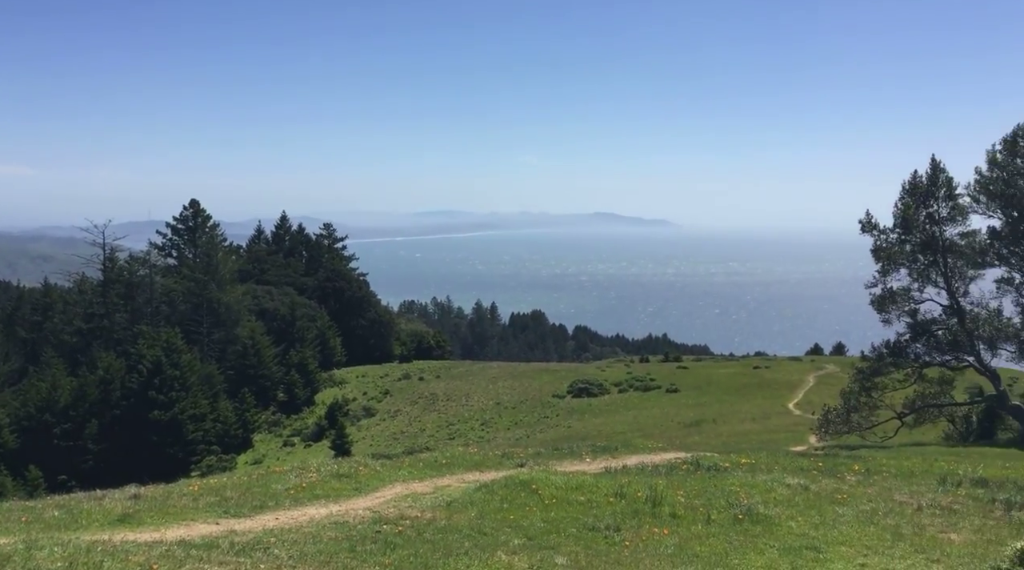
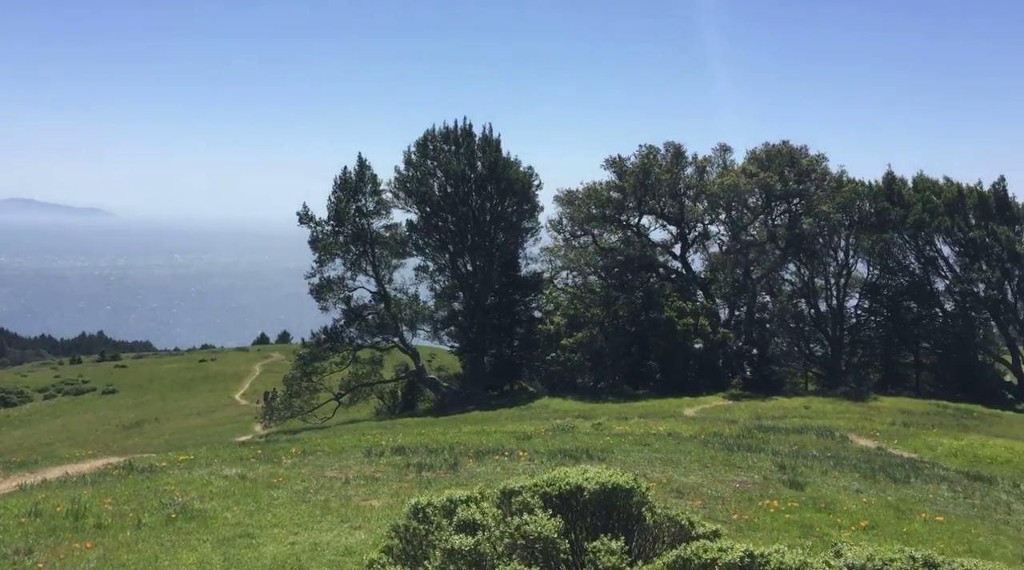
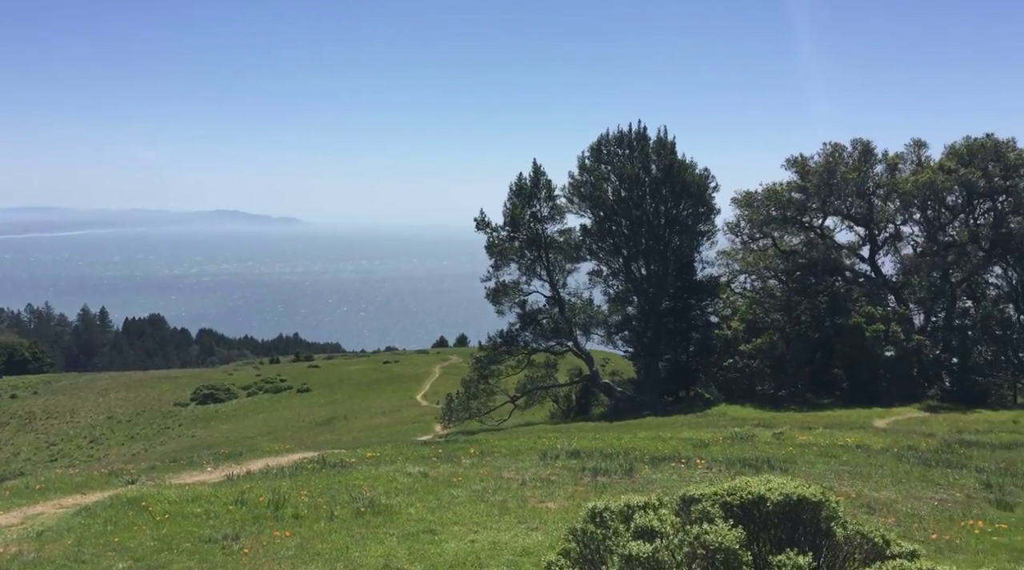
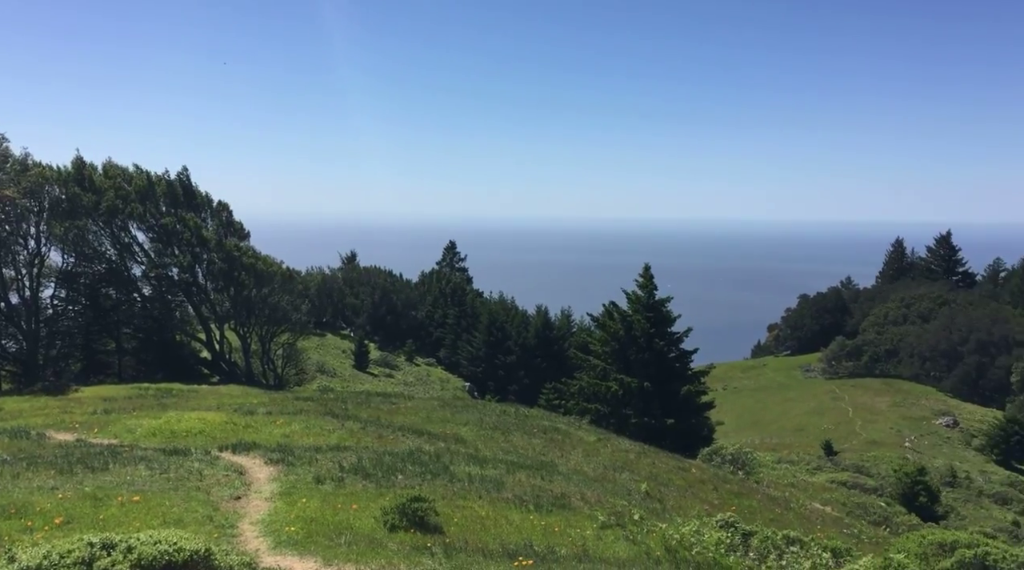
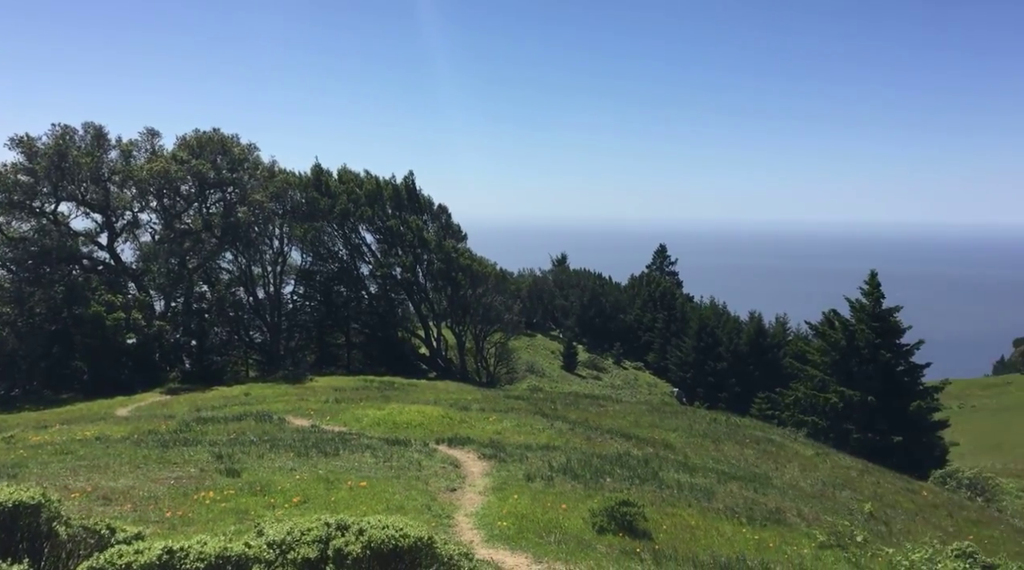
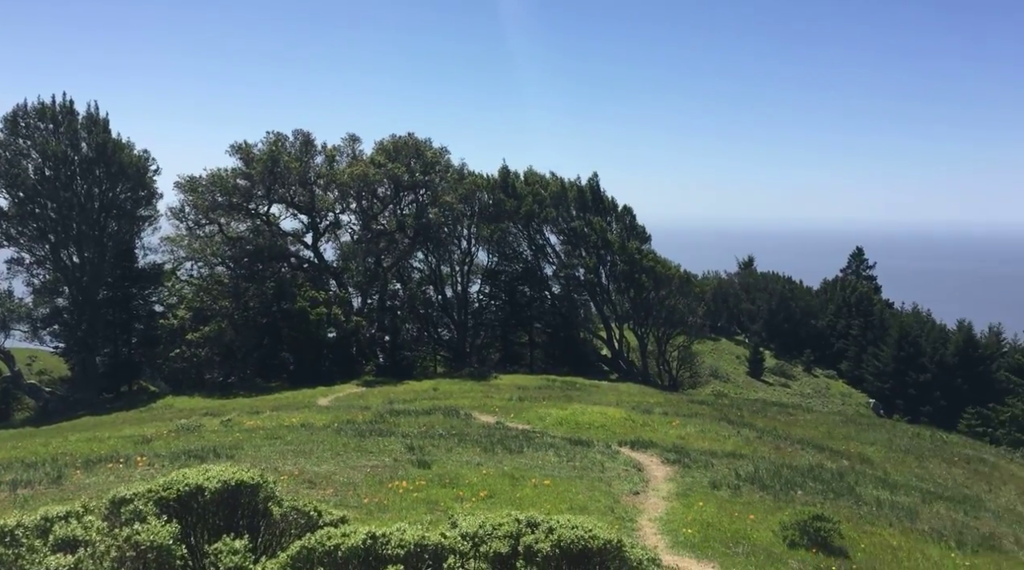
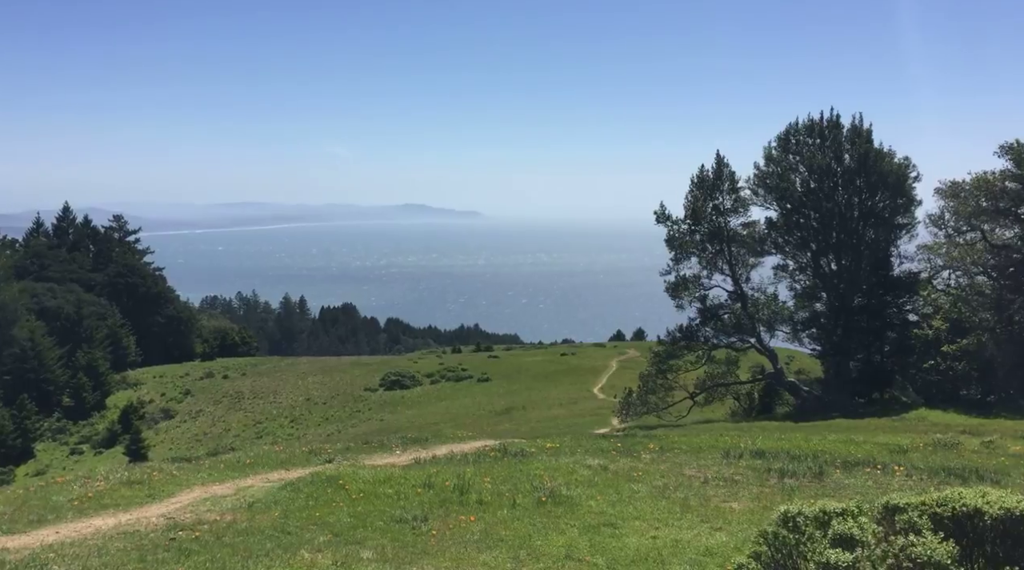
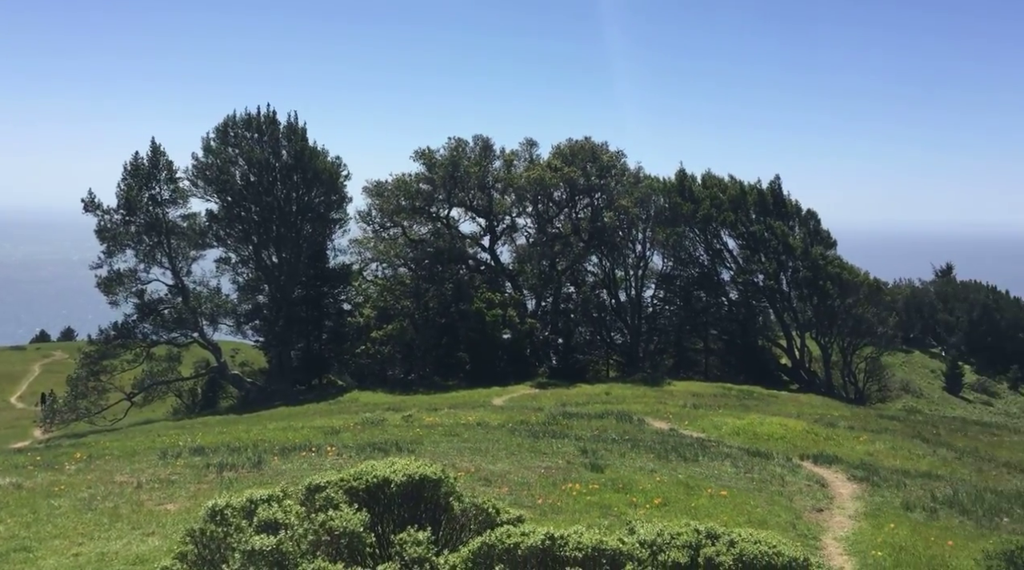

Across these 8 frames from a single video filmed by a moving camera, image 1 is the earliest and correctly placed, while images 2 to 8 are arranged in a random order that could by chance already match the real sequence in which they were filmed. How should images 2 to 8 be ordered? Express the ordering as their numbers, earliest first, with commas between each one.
7, 3, 2, 8, 6, 5, 4
